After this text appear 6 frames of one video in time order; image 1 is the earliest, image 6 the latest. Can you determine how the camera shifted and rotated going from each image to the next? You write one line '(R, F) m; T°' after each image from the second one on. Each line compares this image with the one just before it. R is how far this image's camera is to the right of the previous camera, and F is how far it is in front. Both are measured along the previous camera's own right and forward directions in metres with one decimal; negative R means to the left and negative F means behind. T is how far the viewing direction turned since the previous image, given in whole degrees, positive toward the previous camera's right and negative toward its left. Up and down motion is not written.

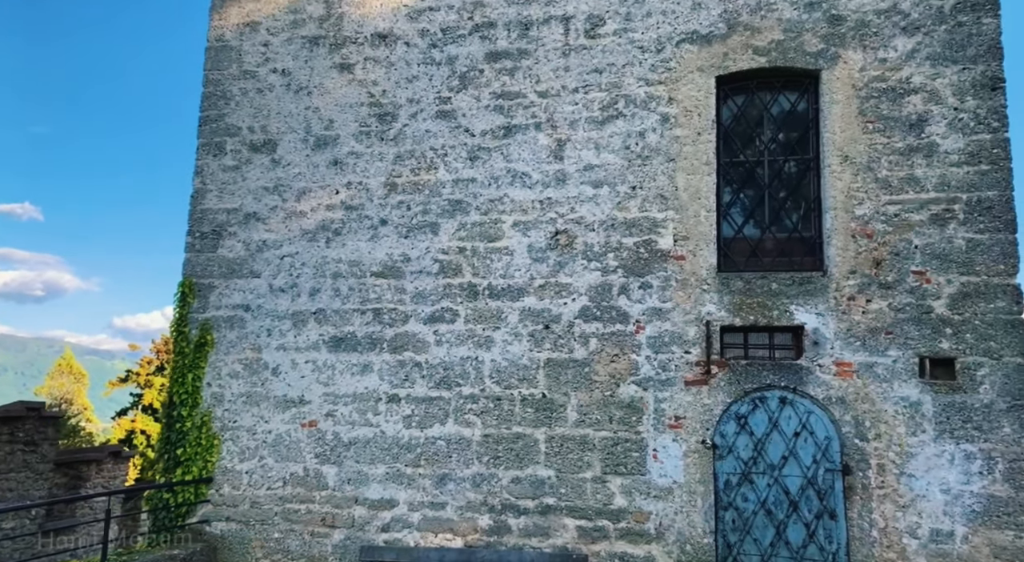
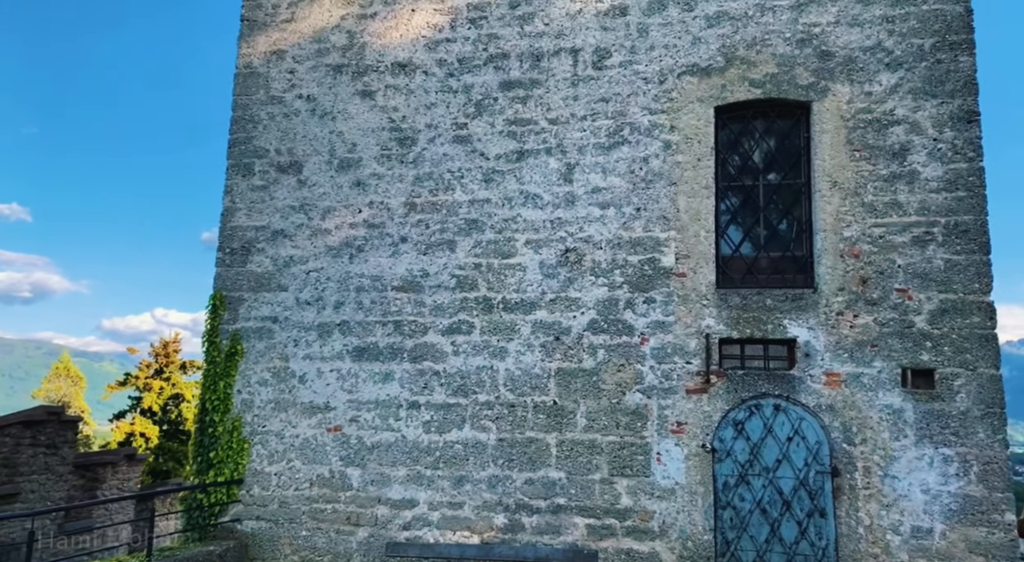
(-0.2, -0.4) m; +1°
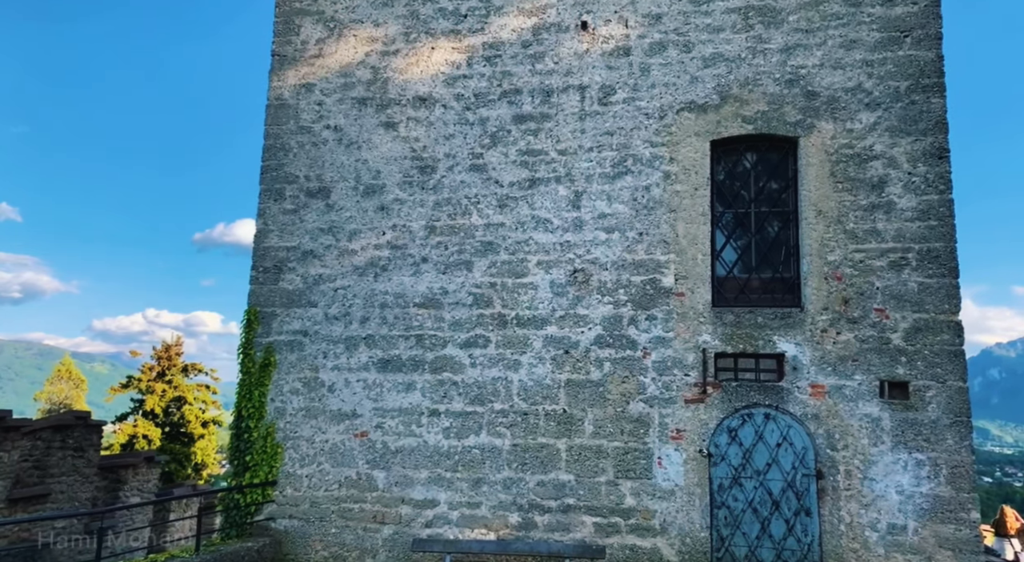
(-0.2, -0.5) m; 0°
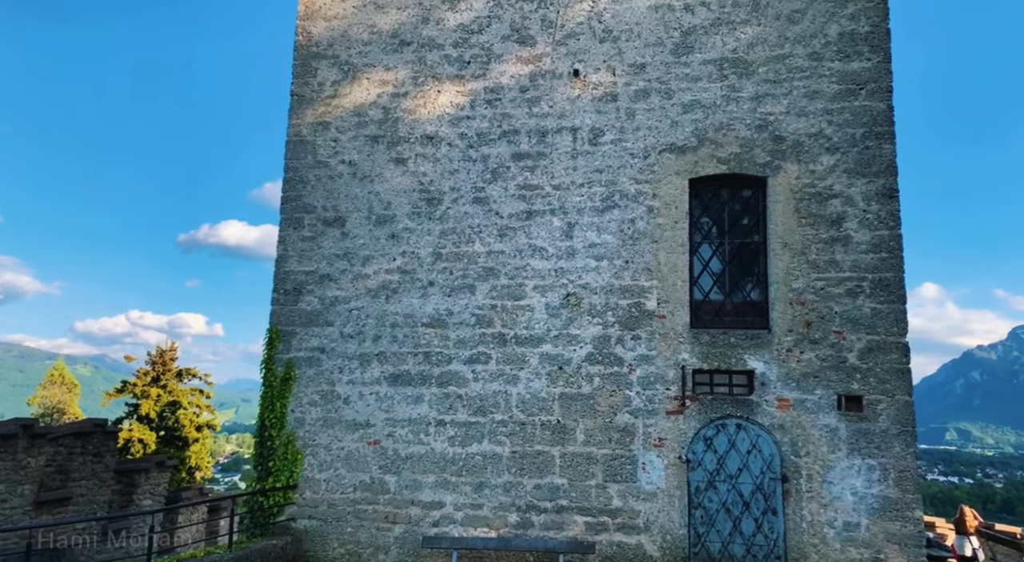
(-0.1, -0.7) m; +1°
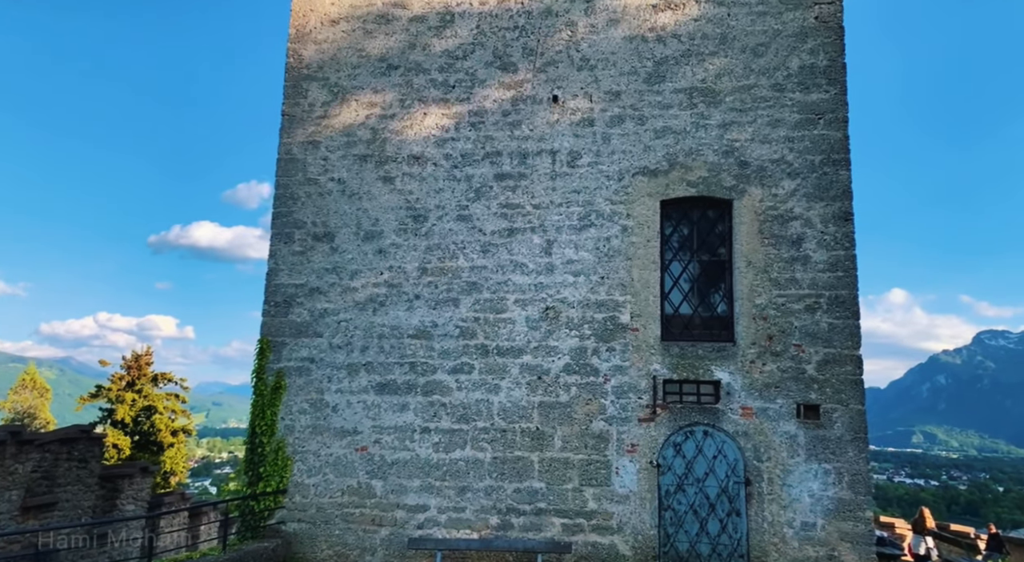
(-0.1, -0.4) m; +2°
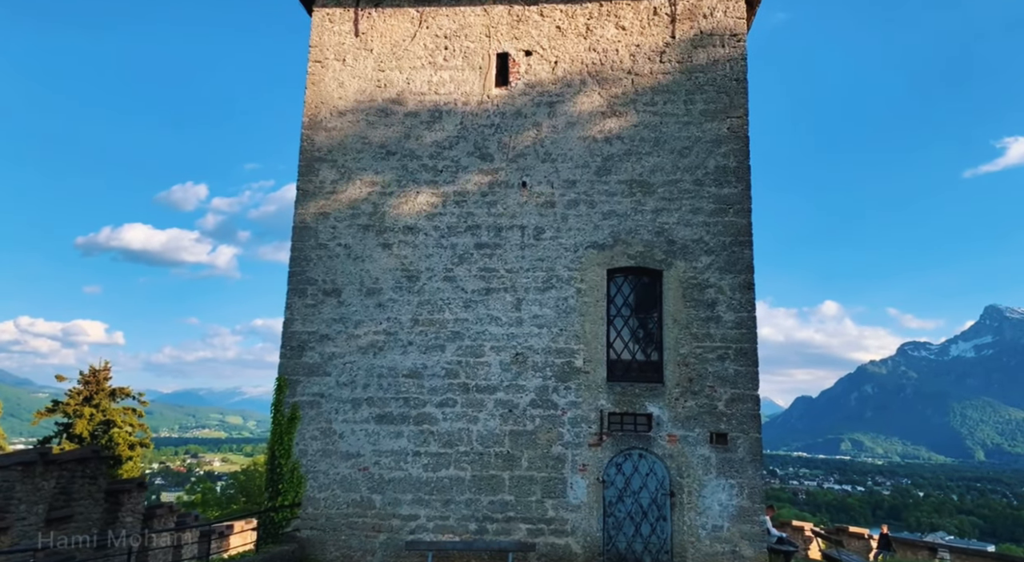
(-0.4, -1.8) m; +4°
